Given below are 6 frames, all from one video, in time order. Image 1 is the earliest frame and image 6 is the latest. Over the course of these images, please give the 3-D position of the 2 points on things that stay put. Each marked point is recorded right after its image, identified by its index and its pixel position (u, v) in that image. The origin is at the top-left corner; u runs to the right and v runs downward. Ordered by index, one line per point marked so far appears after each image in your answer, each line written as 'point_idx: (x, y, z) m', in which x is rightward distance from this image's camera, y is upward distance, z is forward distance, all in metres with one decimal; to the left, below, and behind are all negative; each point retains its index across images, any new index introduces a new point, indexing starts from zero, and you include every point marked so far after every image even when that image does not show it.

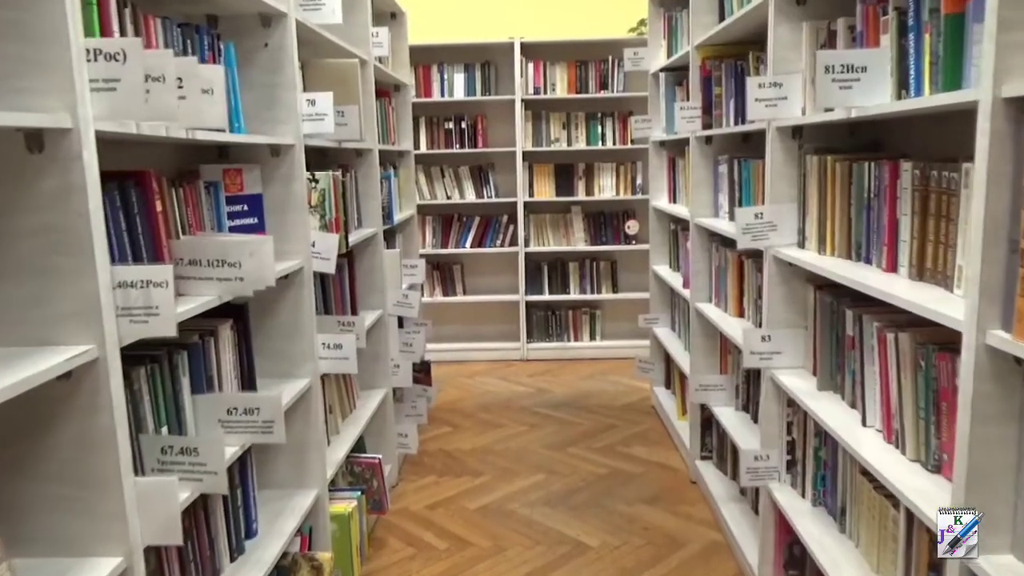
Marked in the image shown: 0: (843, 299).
0: (+0.8, 0.0, +2.0) m
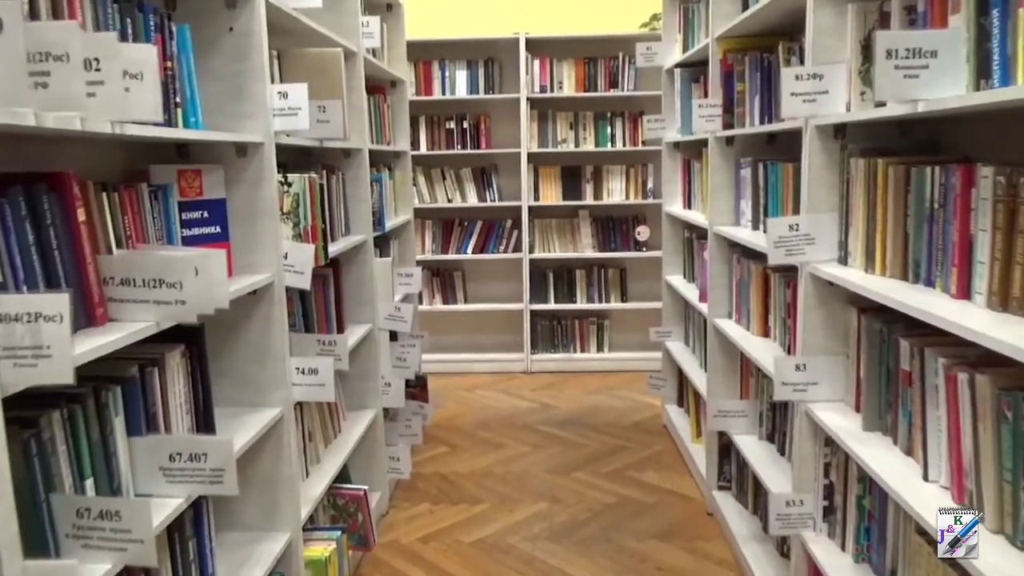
0: (+0.8, -0.1, +1.7) m
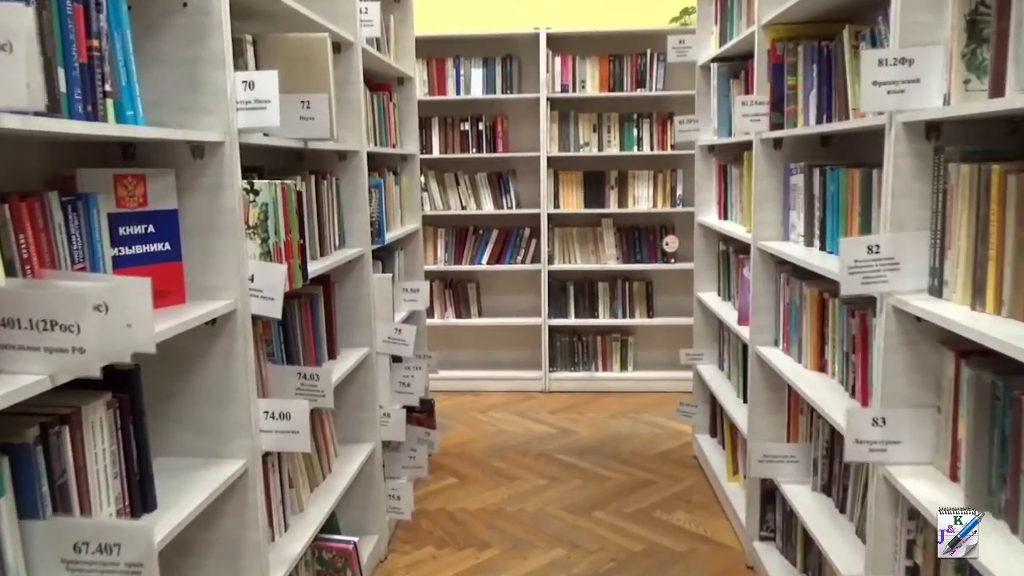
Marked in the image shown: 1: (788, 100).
0: (+0.8, -0.2, +1.3) m
1: (+0.8, +0.6, +2.4) m
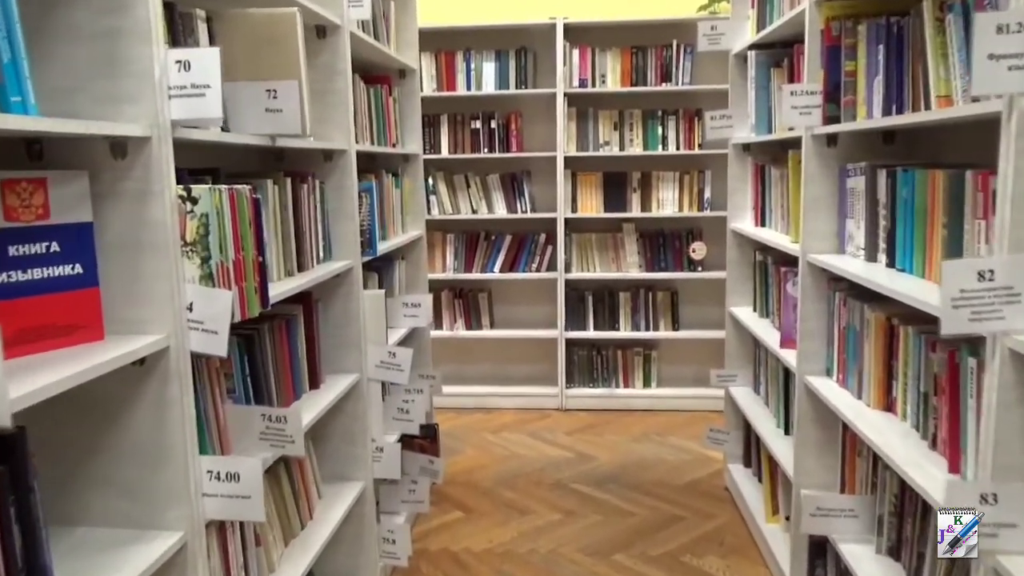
0: (+0.8, -0.2, +1.0) m
1: (+0.9, +0.5, +2.0) m
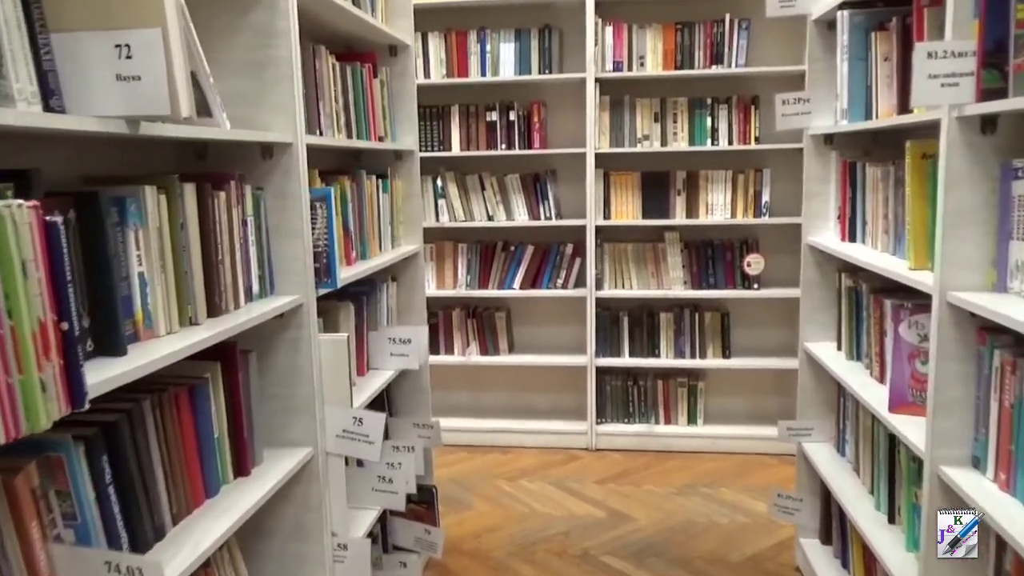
0: (+0.8, -0.3, +0.3) m
1: (+0.9, +0.4, +1.3) m
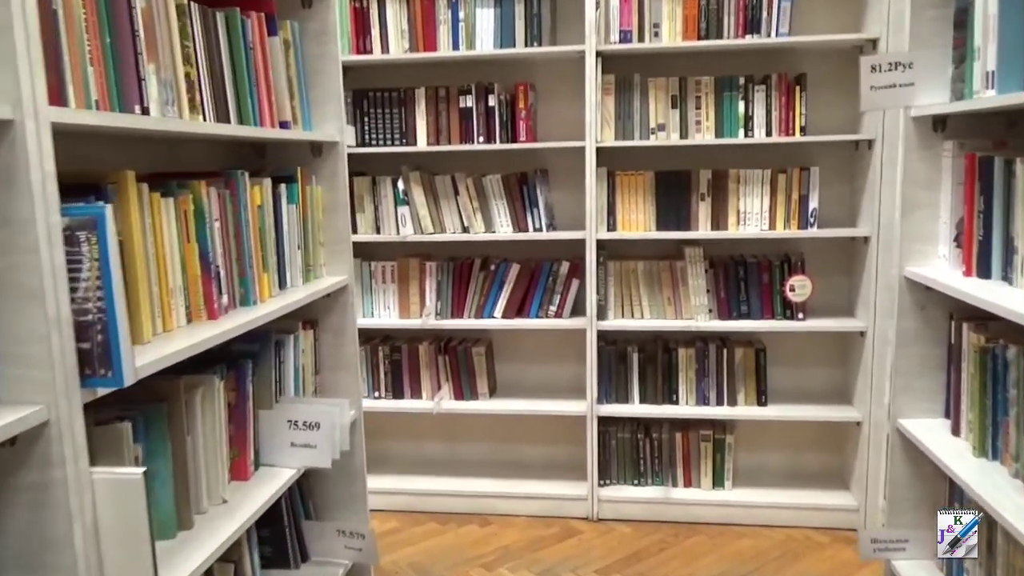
0: (+0.7, -0.4, -0.5) m
1: (+0.8, +0.3, +0.6) m
